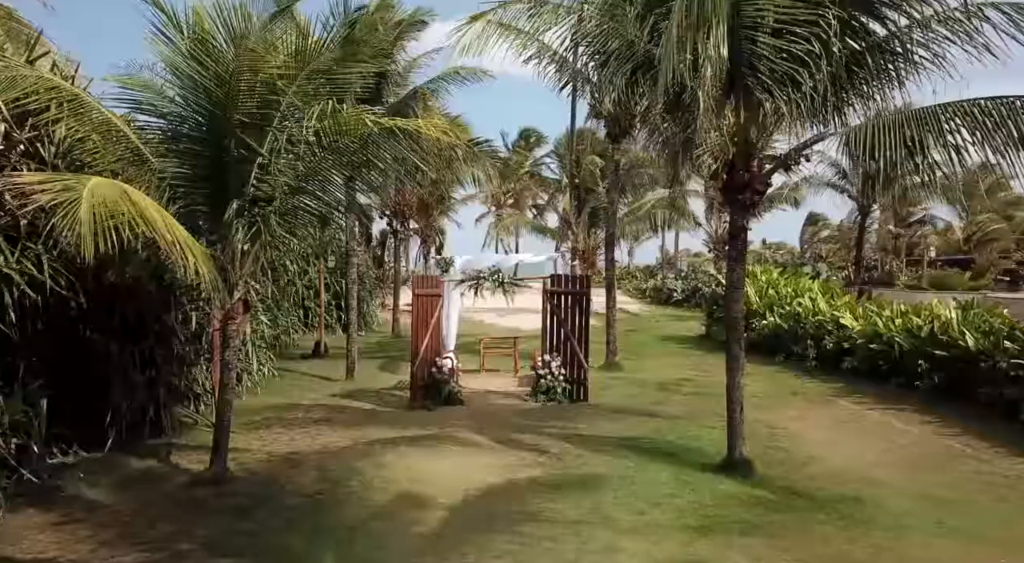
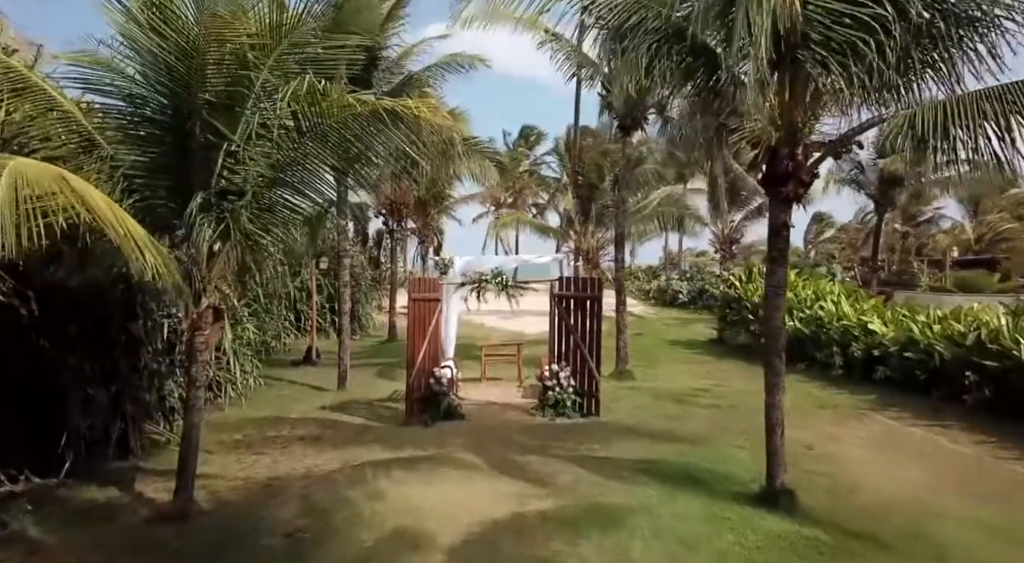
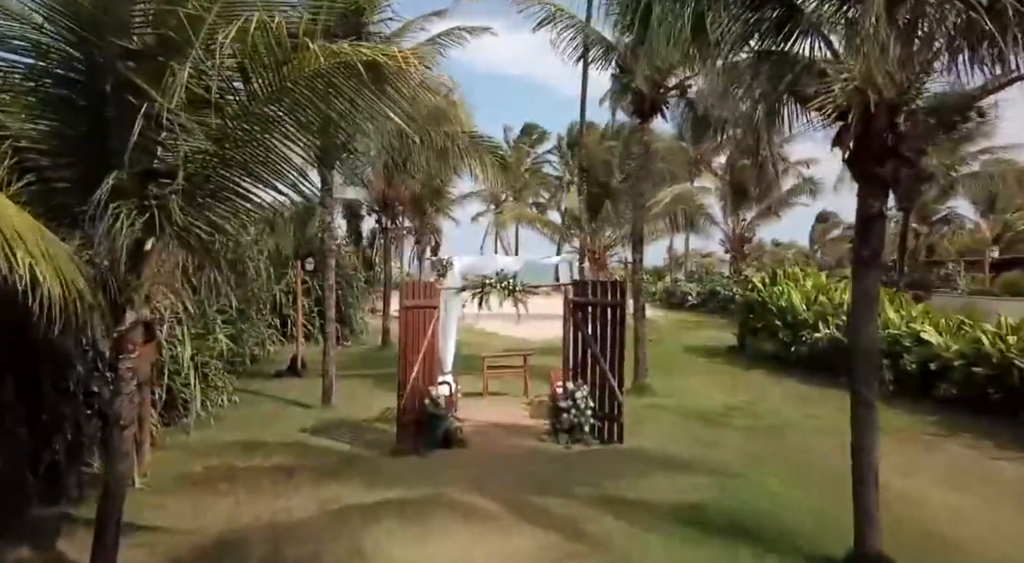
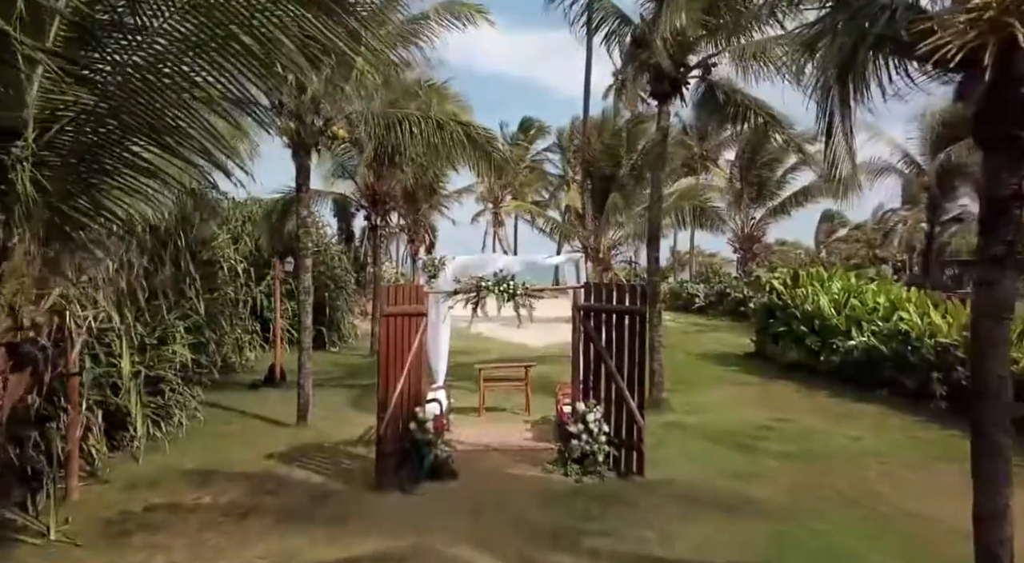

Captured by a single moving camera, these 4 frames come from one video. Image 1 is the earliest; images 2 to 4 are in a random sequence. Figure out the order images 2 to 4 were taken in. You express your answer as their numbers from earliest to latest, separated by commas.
2, 3, 4
